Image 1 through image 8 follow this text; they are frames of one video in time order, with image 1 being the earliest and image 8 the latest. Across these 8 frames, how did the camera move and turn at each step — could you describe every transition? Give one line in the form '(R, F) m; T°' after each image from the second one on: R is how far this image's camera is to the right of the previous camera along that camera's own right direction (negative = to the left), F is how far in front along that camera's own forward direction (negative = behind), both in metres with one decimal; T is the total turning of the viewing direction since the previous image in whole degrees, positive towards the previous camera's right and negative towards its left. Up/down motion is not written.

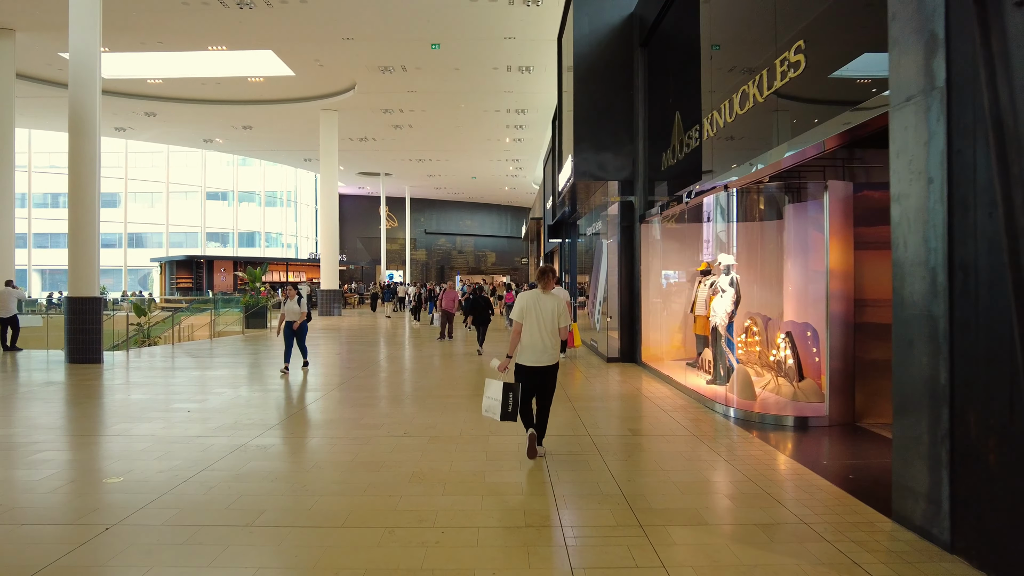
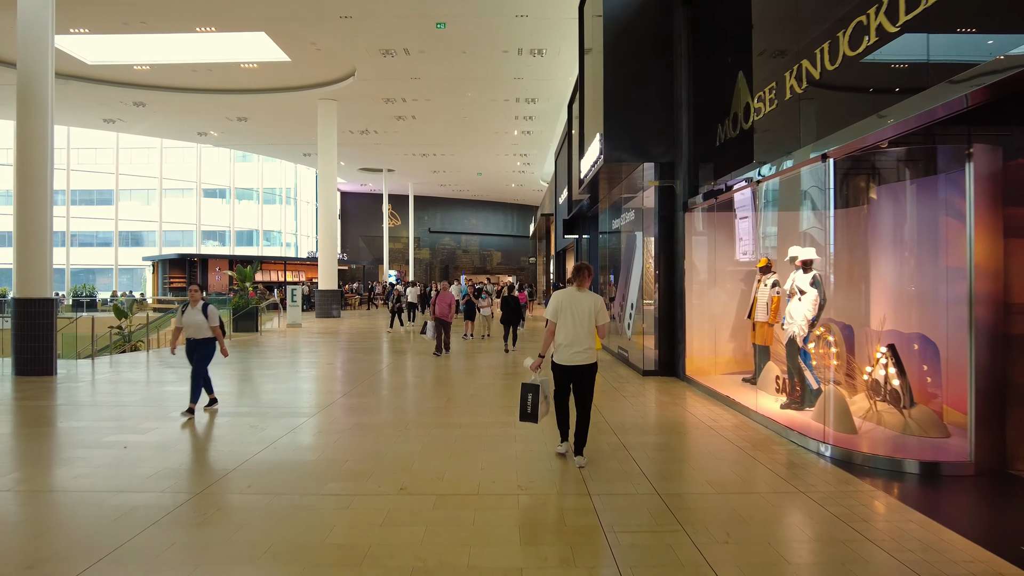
(-0.2, +1.3) m; 0°
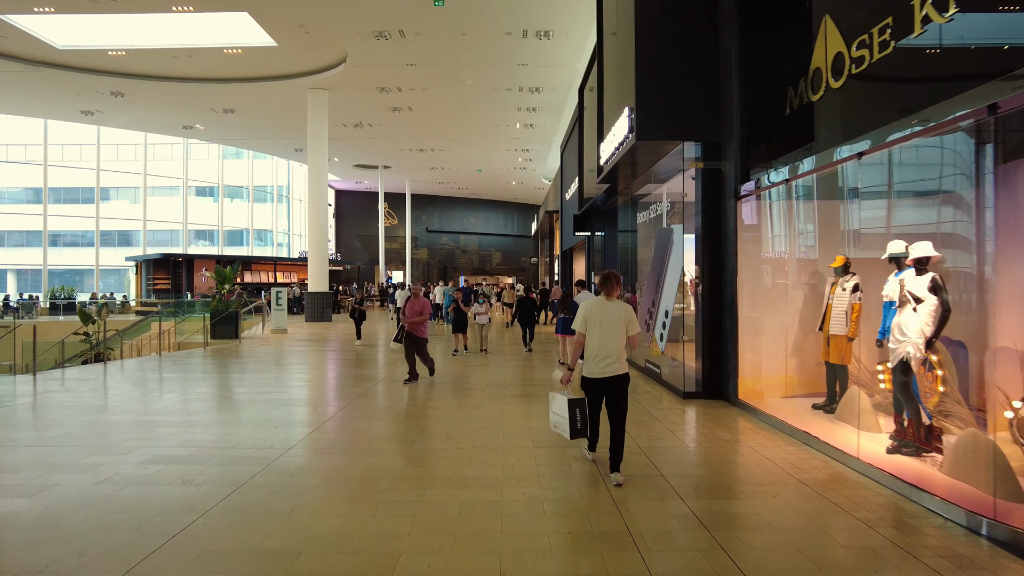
(-0.1, +1.3) m; 0°
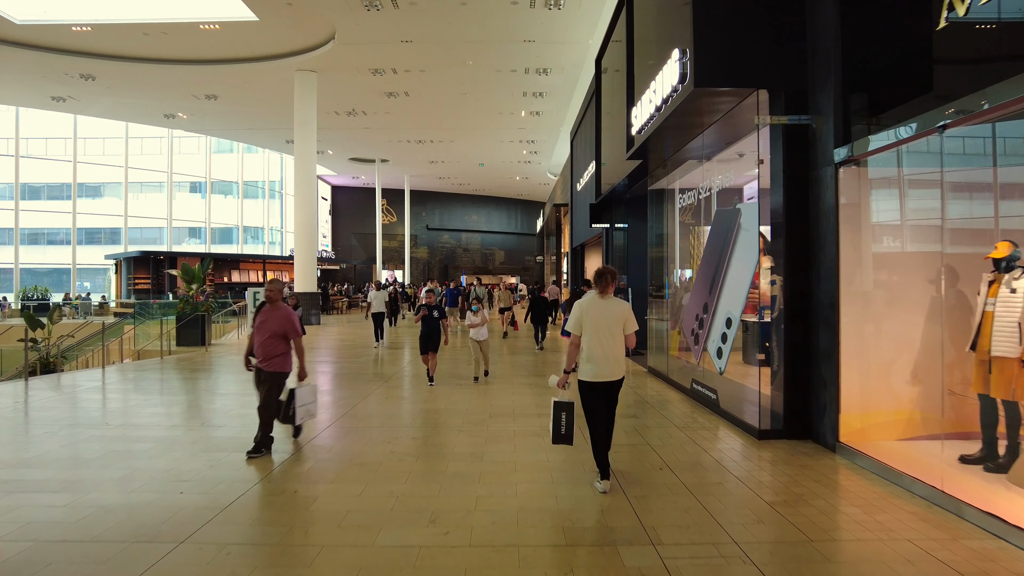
(-0.1, +1.6) m; 0°
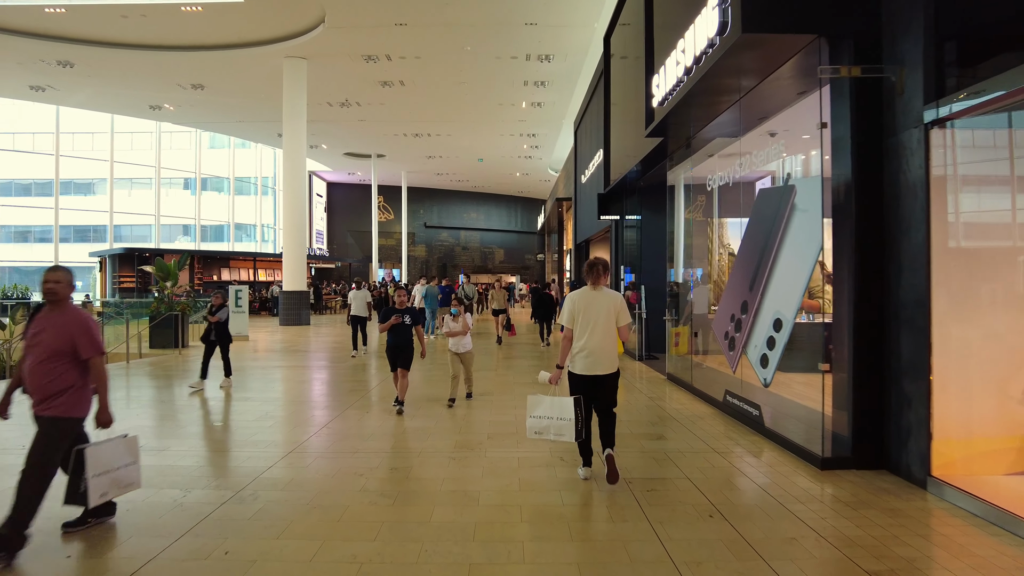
(0.0, +0.9) m; 0°
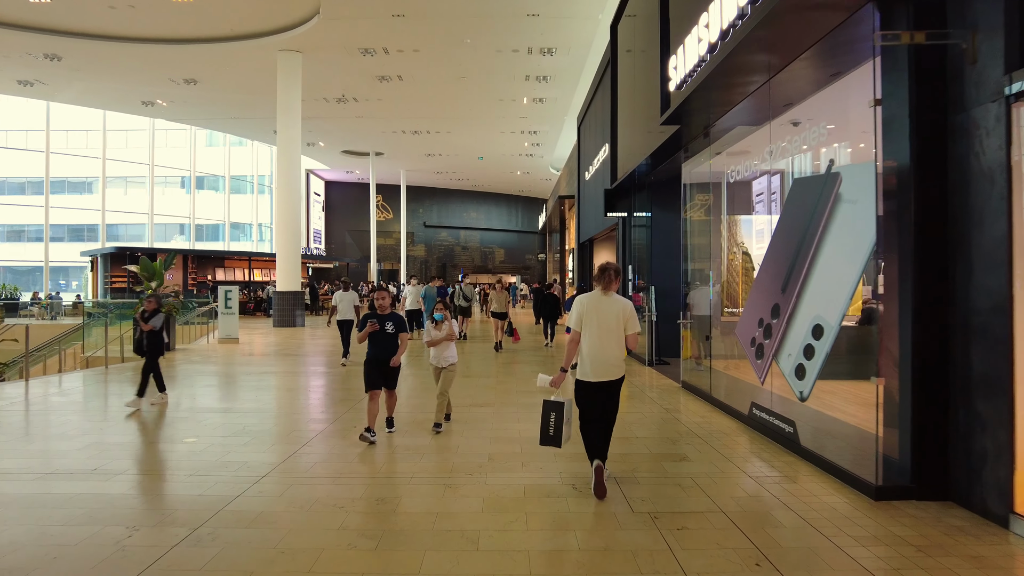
(0.0, +0.5) m; 0°
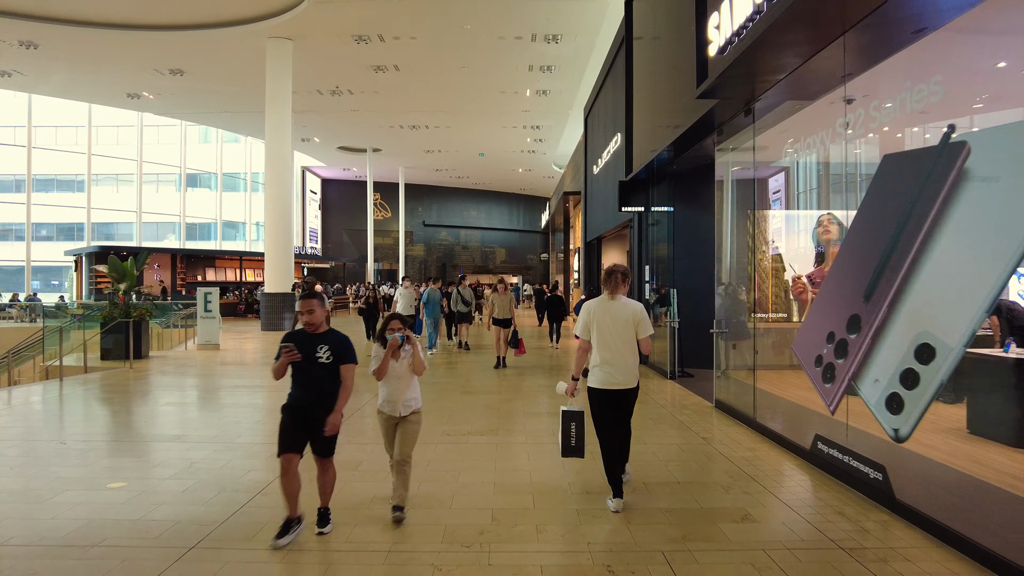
(0.0, +0.9) m; 0°
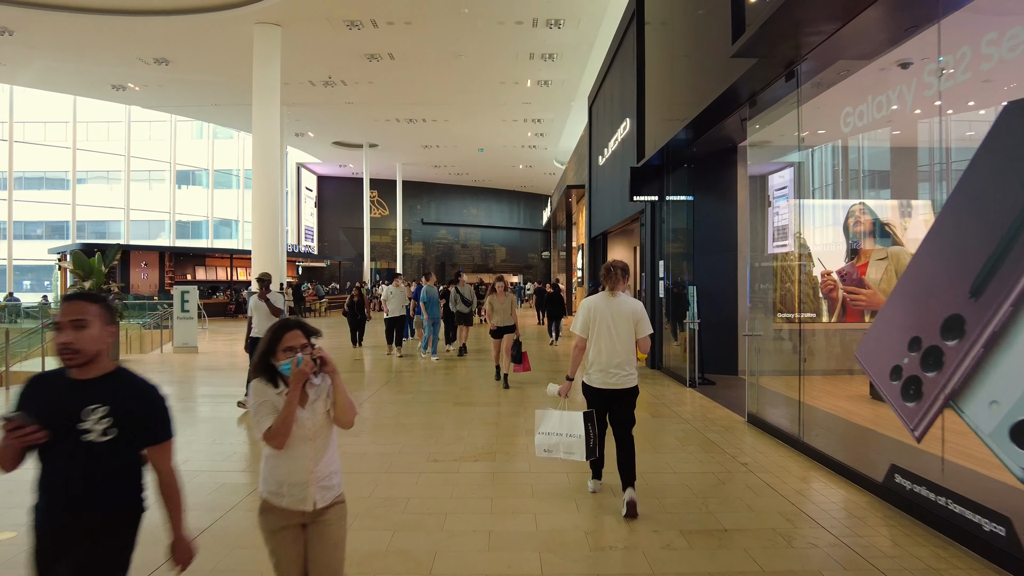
(0.0, +0.8) m; 0°
